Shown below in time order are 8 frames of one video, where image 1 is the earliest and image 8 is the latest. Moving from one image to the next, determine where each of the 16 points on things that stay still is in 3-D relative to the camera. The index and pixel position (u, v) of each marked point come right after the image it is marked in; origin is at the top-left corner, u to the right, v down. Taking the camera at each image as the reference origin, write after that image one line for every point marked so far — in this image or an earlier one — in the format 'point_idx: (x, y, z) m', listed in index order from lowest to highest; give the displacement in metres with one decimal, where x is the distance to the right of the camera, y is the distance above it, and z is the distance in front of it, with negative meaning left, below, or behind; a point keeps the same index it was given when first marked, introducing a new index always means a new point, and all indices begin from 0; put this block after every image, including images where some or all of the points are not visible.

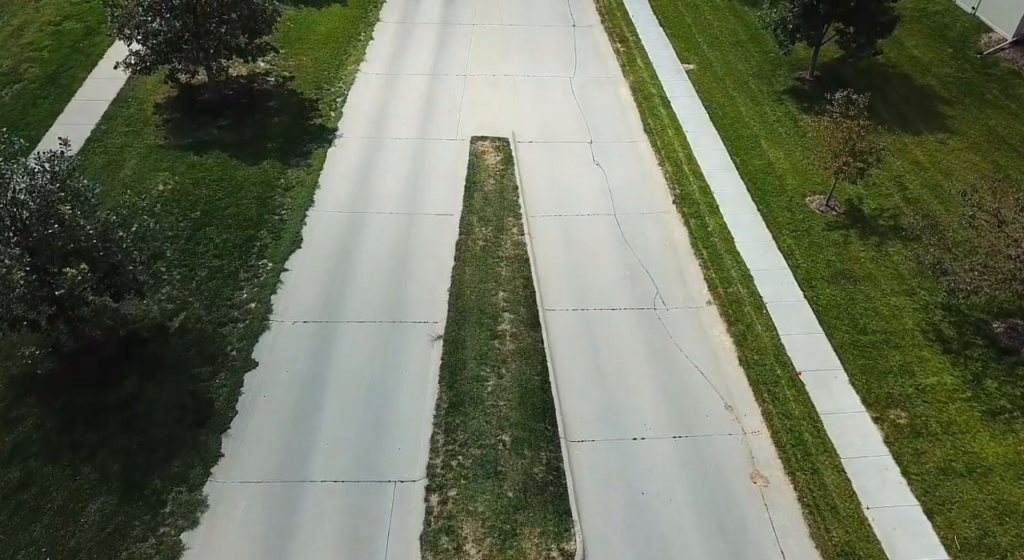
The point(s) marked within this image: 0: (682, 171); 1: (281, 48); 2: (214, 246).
0: (+3.3, +2.1, +12.7) m
1: (-5.6, +5.6, +15.9) m
2: (-4.9, +0.6, +10.9) m
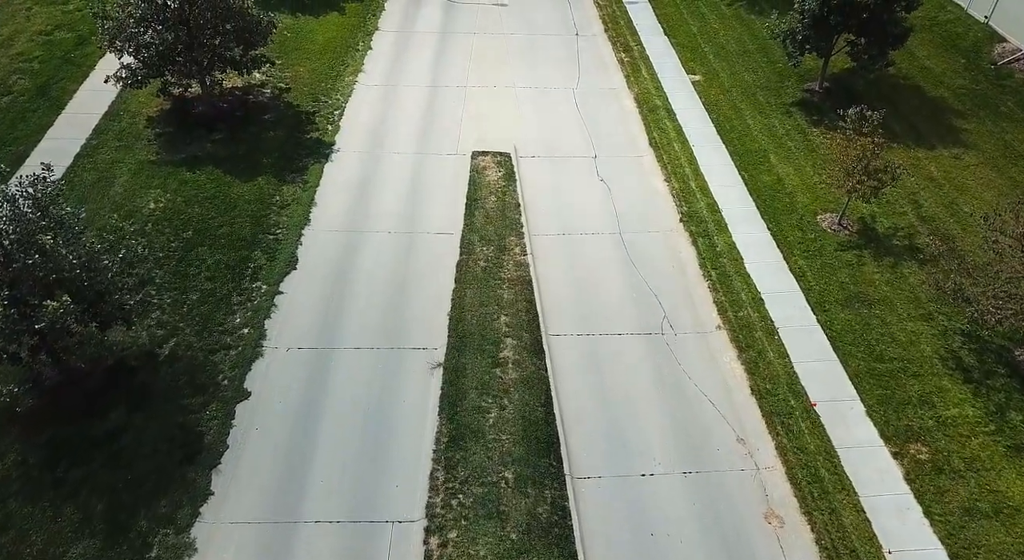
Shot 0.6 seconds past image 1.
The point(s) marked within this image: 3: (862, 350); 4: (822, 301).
0: (+3.3, +1.7, +12.4) m
1: (-5.5, +5.2, +15.6) m
2: (-4.9, +0.2, +10.6) m
3: (+5.0, -1.0, +9.3) m
4: (+4.7, -0.3, +10.1) m
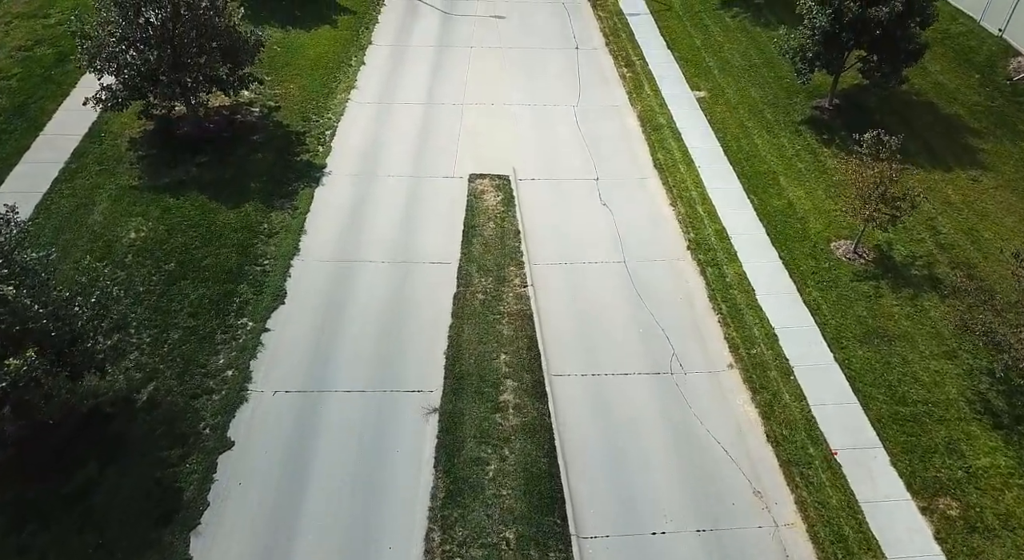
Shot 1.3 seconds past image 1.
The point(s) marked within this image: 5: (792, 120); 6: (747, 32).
0: (+3.3, +1.2, +11.8) m
1: (-5.6, +4.7, +15.0) m
2: (-4.9, -0.3, +10.0) m
3: (+5.0, -1.5, +8.8) m
4: (+4.7, -0.8, +9.6) m
5: (+5.8, +3.3, +13.6) m
6: (+5.8, +6.1, +16.3) m
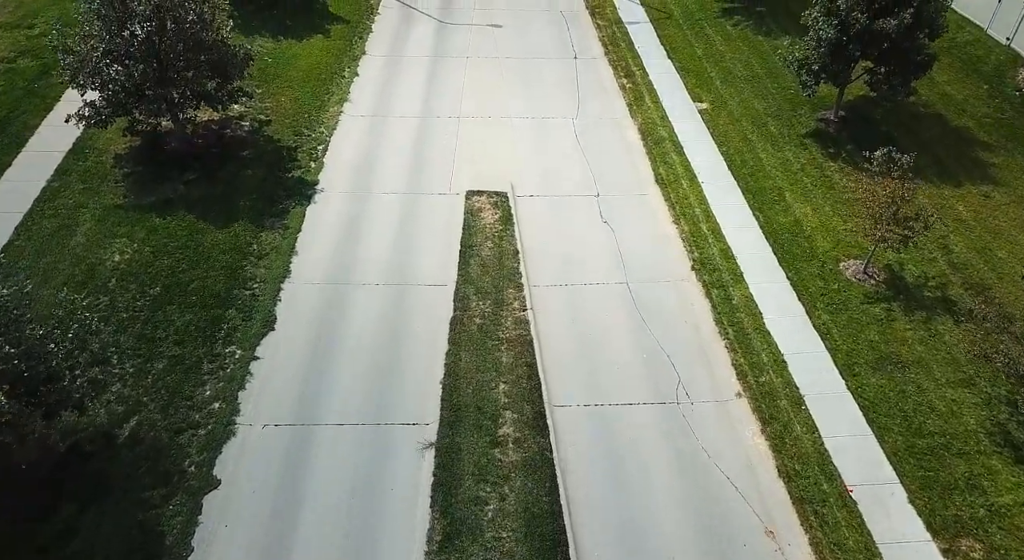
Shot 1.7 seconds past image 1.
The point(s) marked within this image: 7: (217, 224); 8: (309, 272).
0: (+3.3, +0.9, +11.5) m
1: (-5.6, +4.3, +14.6) m
2: (-4.9, -0.7, +9.6) m
3: (+5.0, -1.8, +8.5) m
4: (+4.7, -1.2, +9.2) m
5: (+5.7, +2.9, +13.3) m
6: (+5.7, +5.8, +16.0) m
7: (-5.1, +1.0, +11.4) m
8: (-3.3, +0.1, +10.8) m
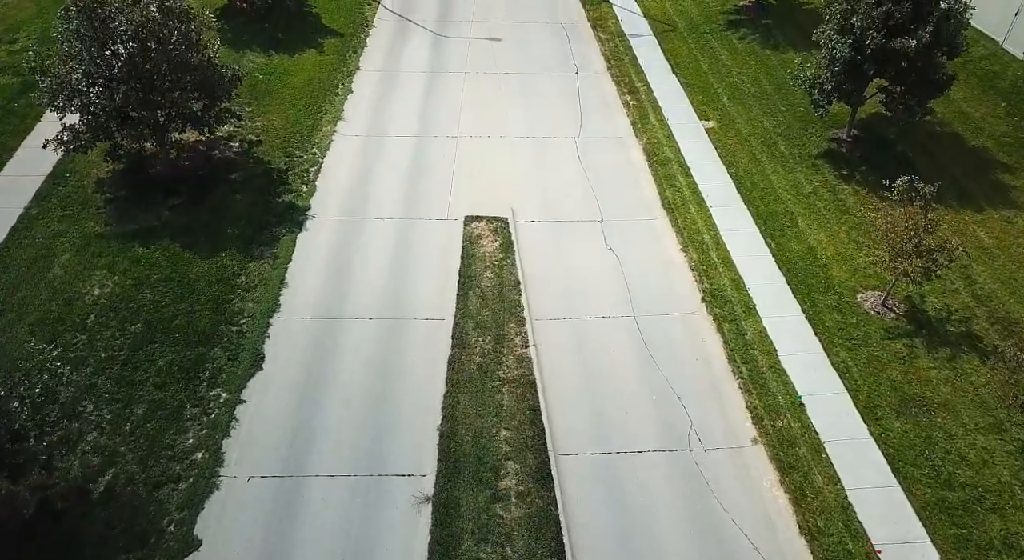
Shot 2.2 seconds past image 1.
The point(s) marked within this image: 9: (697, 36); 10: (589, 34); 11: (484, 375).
0: (+3.3, +0.4, +10.9) m
1: (-5.7, +3.7, +14.1) m
2: (-4.9, -1.3, +9.1) m
3: (+5.0, -2.3, +7.9) m
4: (+4.8, -1.7, +8.7) m
5: (+5.7, +2.4, +12.8) m
6: (+5.7, +5.3, +15.5) m
7: (-5.1, +0.4, +10.8) m
8: (-3.3, -0.4, +10.2) m
9: (+4.6, +6.0, +16.3) m
10: (+2.0, +6.2, +16.8) m
11: (-0.4, -1.3, +9.2) m
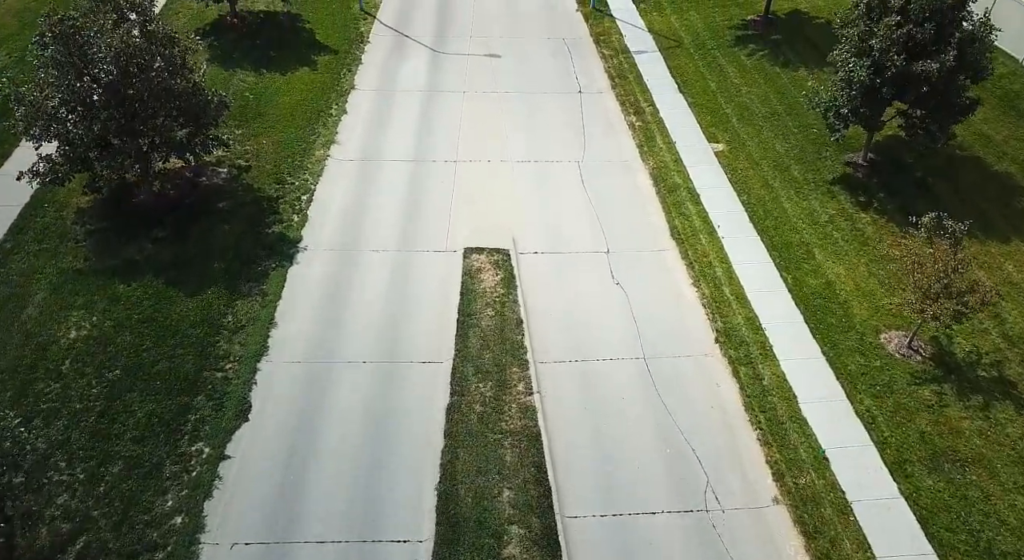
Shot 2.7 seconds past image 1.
0: (+3.3, -0.2, +10.4) m
1: (-5.6, +3.1, +13.5) m
2: (-4.9, -1.8, +8.5) m
3: (+5.0, -2.9, +7.4) m
4: (+4.8, -2.2, +8.1) m
5: (+5.7, +1.9, +12.2) m
6: (+5.7, +4.7, +15.0) m
7: (-5.0, -0.2, +10.3) m
8: (-3.3, -1.0, +9.7) m
9: (+4.6, +5.4, +15.8) m
10: (+2.0, +5.6, +16.2) m
11: (-0.4, -1.9, +8.6) m
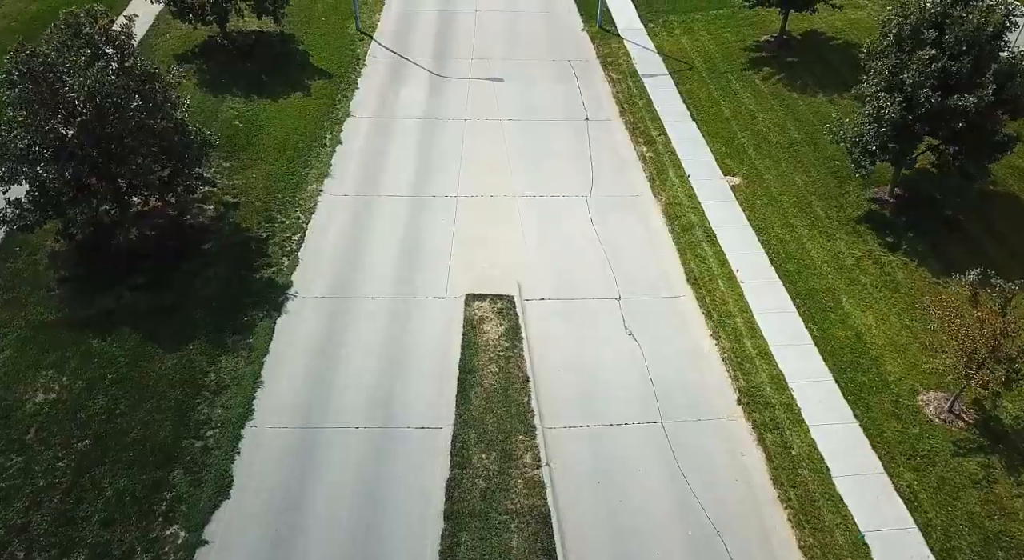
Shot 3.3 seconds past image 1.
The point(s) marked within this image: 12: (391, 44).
0: (+3.4, -1.0, +9.6) m
1: (-5.6, +2.3, +12.8) m
2: (-4.8, -2.6, +7.7) m
3: (+5.1, -3.6, +6.6) m
4: (+4.9, -3.0, +7.3) m
5: (+5.8, +1.1, +11.5) m
6: (+5.8, +3.9, +14.2) m
7: (-5.0, -1.0, +9.5) m
8: (-3.2, -1.8, +8.9) m
9: (+4.7, +4.6, +15.0) m
10: (+2.0, +4.8, +15.5) m
11: (-0.3, -2.7, +7.8) m
12: (-3.0, +6.0, +16.6) m
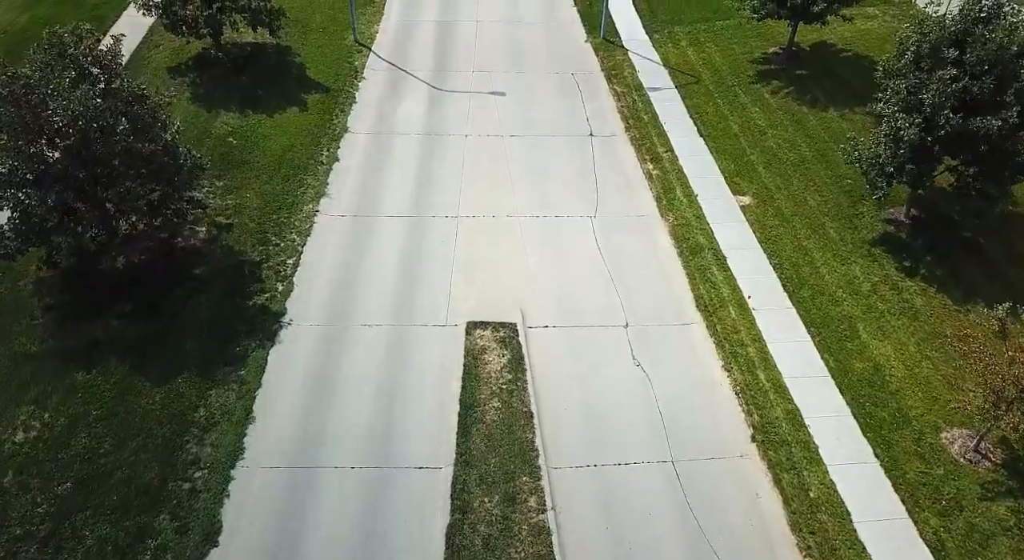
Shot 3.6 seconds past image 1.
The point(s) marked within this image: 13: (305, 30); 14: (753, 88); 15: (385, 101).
0: (+3.4, -1.4, +9.2) m
1: (-5.5, +1.9, +12.4) m
2: (-4.7, -3.0, +7.3) m
3: (+5.1, -4.0, +6.2) m
4: (+4.9, -3.4, +6.9) m
5: (+5.9, +0.7, +11.1) m
6: (+5.8, +3.5, +13.8) m
7: (-4.9, -1.4, +9.1) m
8: (-3.1, -2.2, +8.5) m
9: (+4.7, +4.2, +14.6) m
10: (+2.1, +4.4, +15.1) m
11: (-0.2, -3.1, +7.4) m
12: (-3.0, +5.5, +16.2) m
13: (-5.3, +6.4, +16.8) m
14: (+5.3, +4.2, +14.6) m
15: (-2.8, +4.1, +14.8) m
